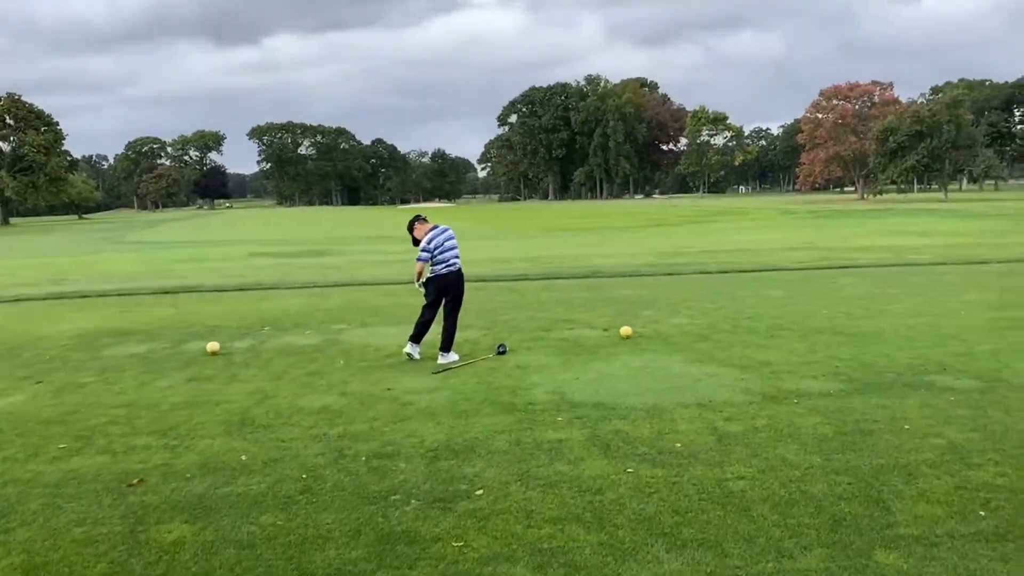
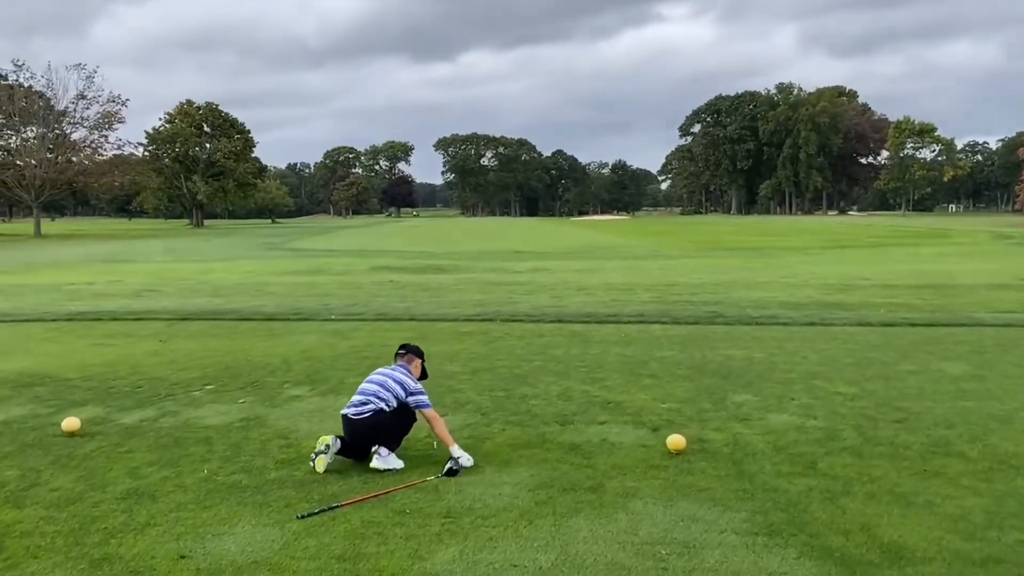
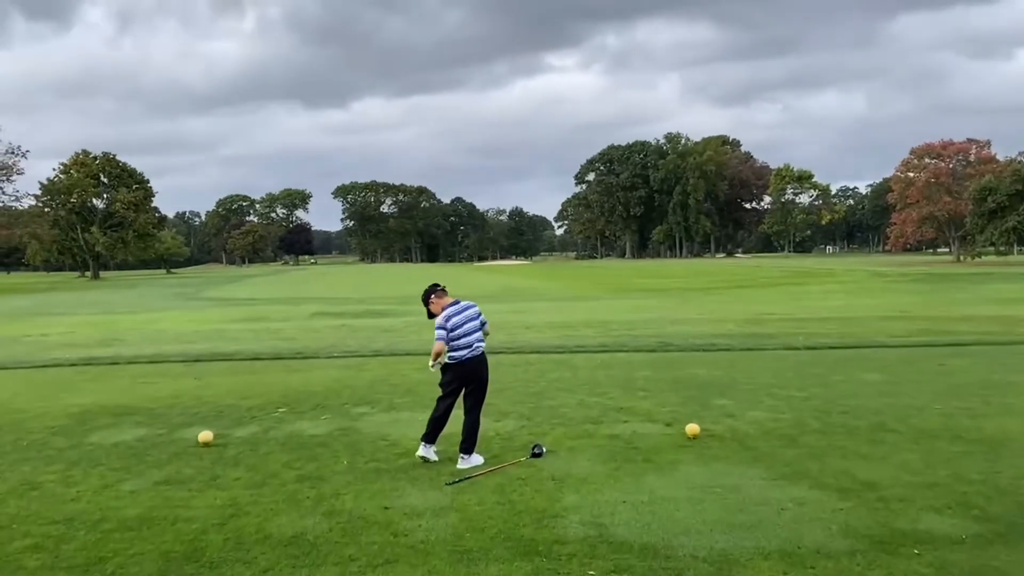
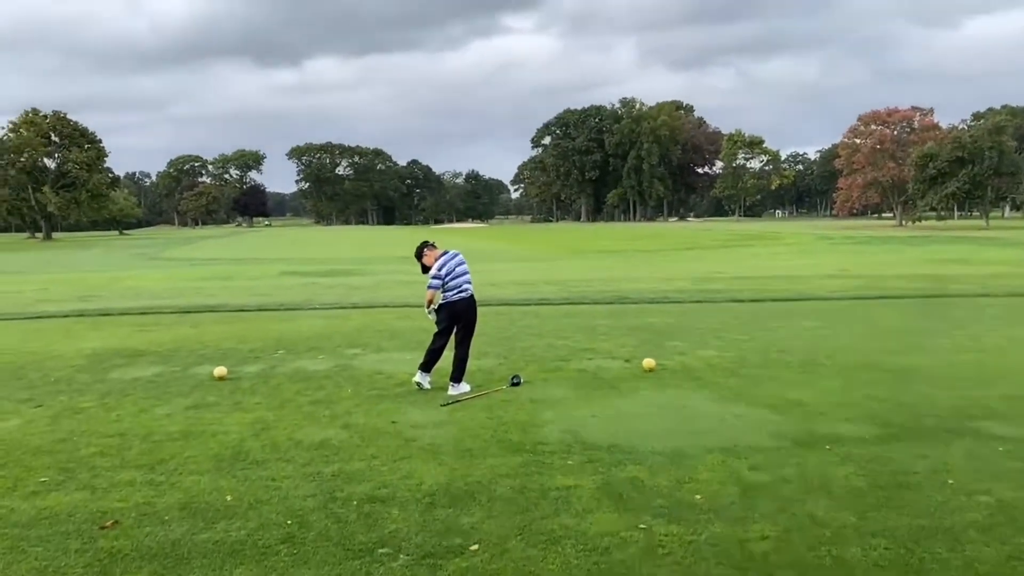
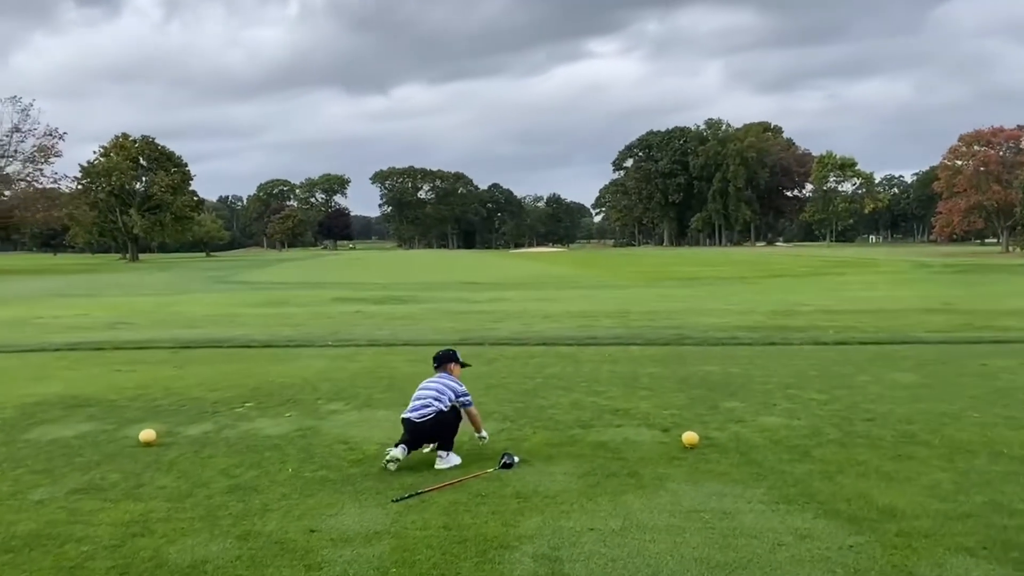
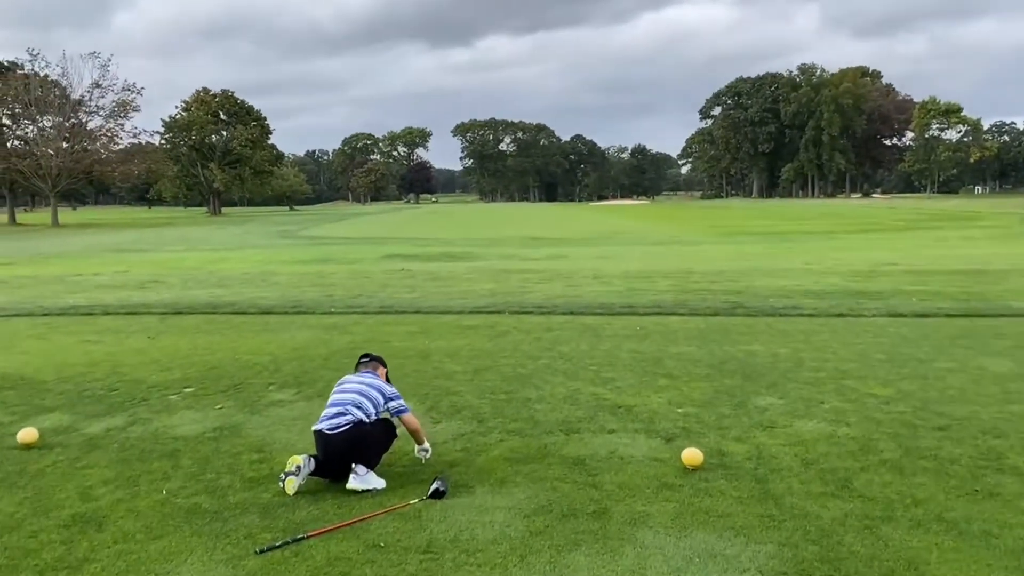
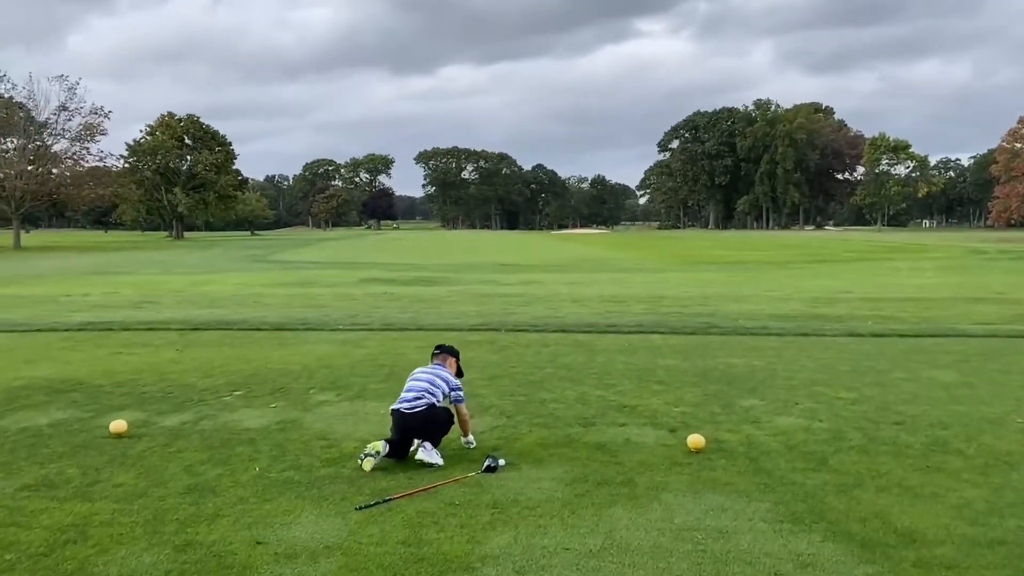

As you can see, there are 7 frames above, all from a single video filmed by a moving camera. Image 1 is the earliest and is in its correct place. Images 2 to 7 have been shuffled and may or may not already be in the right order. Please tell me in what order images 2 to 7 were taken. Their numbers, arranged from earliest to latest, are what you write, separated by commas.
4, 3, 5, 7, 2, 6
